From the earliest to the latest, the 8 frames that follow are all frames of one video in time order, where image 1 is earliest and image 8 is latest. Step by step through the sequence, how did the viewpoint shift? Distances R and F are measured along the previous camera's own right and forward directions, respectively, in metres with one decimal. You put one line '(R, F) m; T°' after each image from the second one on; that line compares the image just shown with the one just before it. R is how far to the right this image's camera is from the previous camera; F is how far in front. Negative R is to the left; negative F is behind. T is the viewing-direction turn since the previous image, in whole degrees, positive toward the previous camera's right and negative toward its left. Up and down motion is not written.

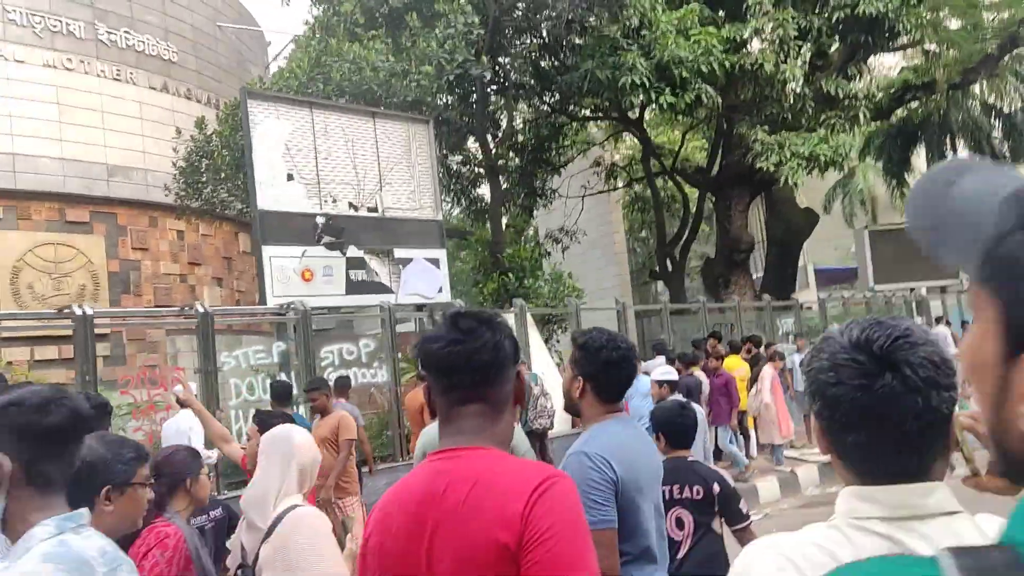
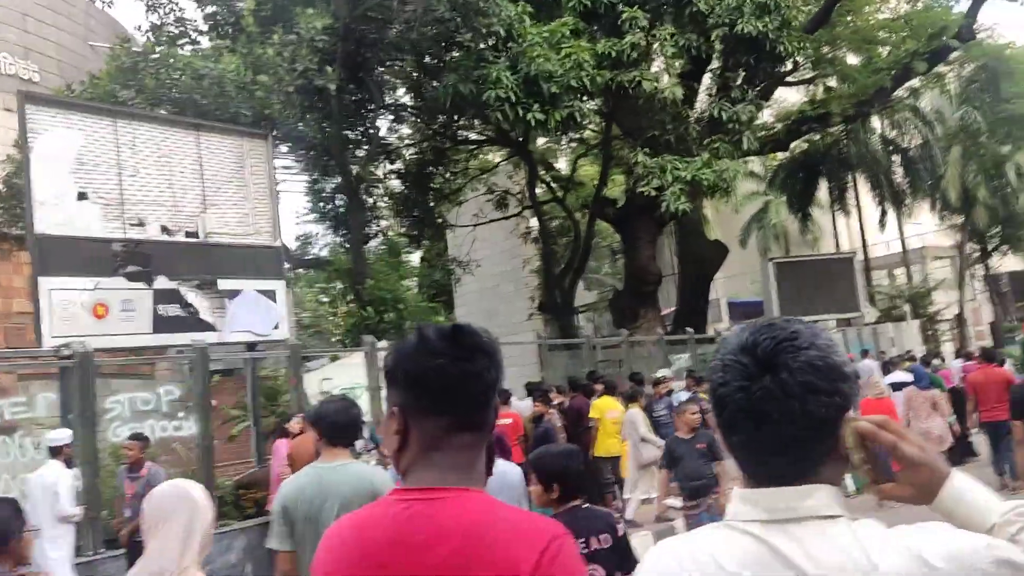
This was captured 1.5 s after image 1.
(+1.0, +1.2) m; +5°
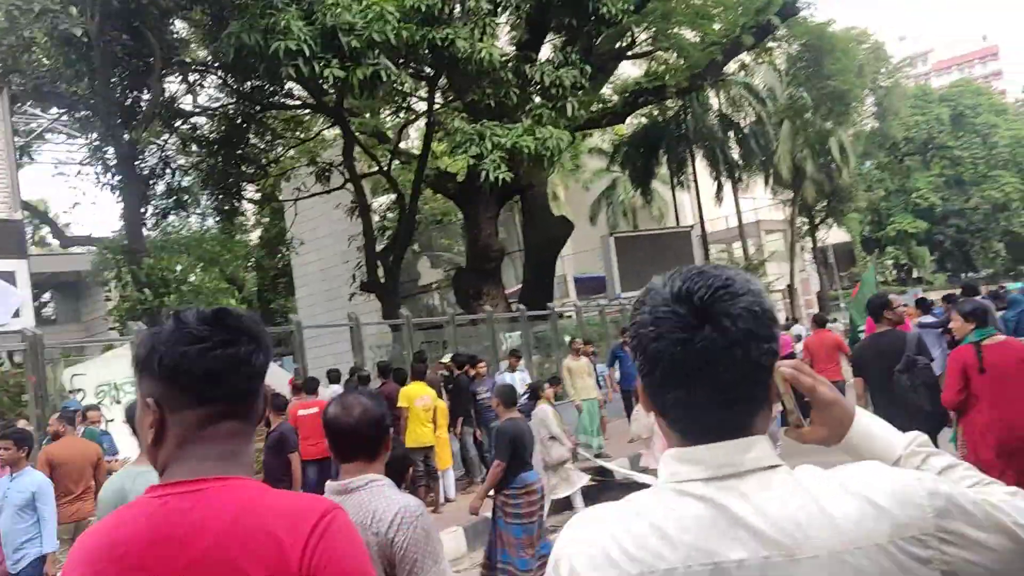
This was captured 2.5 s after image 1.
(+0.7, +0.9) m; +9°
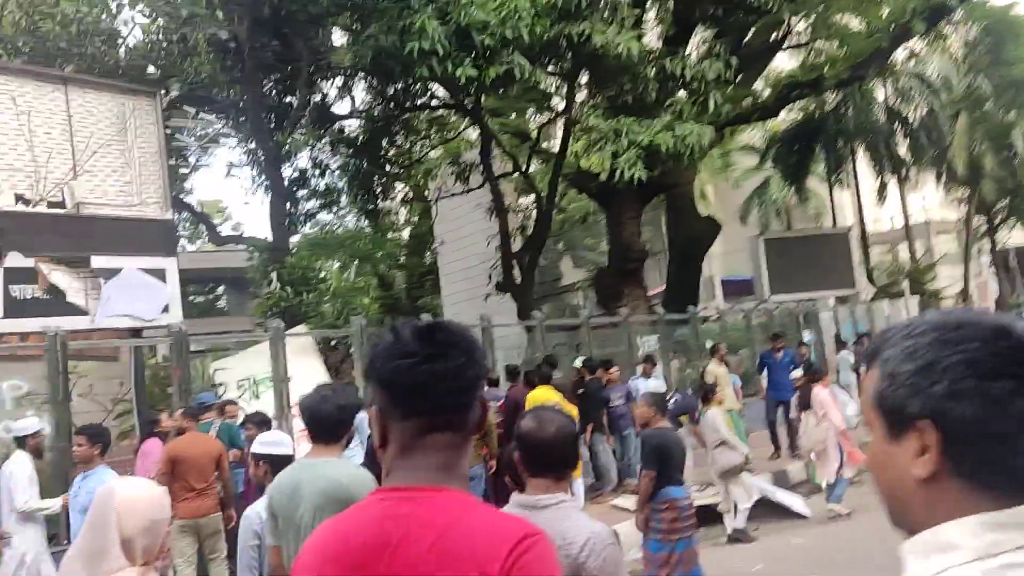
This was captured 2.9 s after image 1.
(+0.2, +0.3) m; -10°
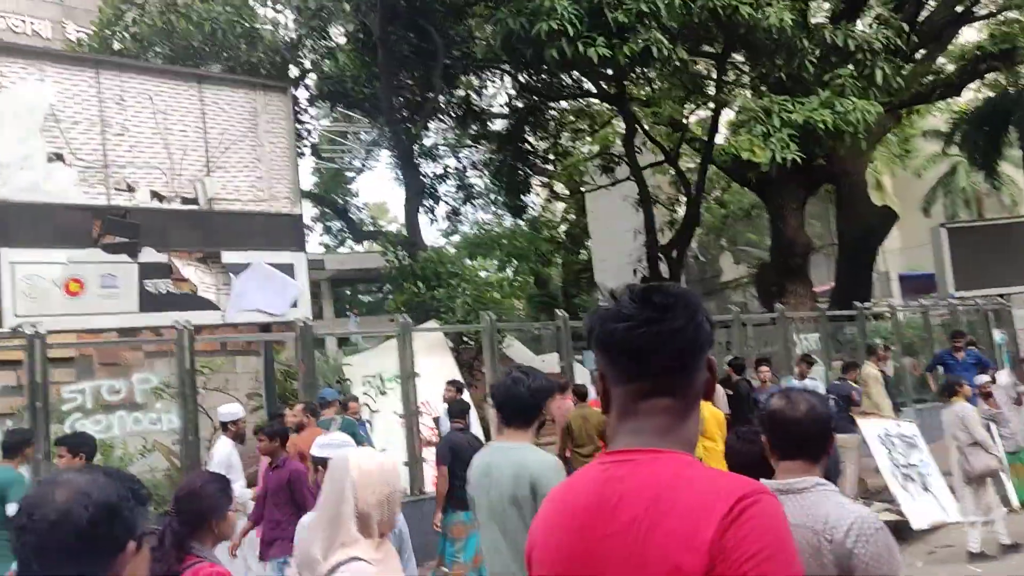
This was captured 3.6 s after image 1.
(+0.3, +0.6) m; -11°
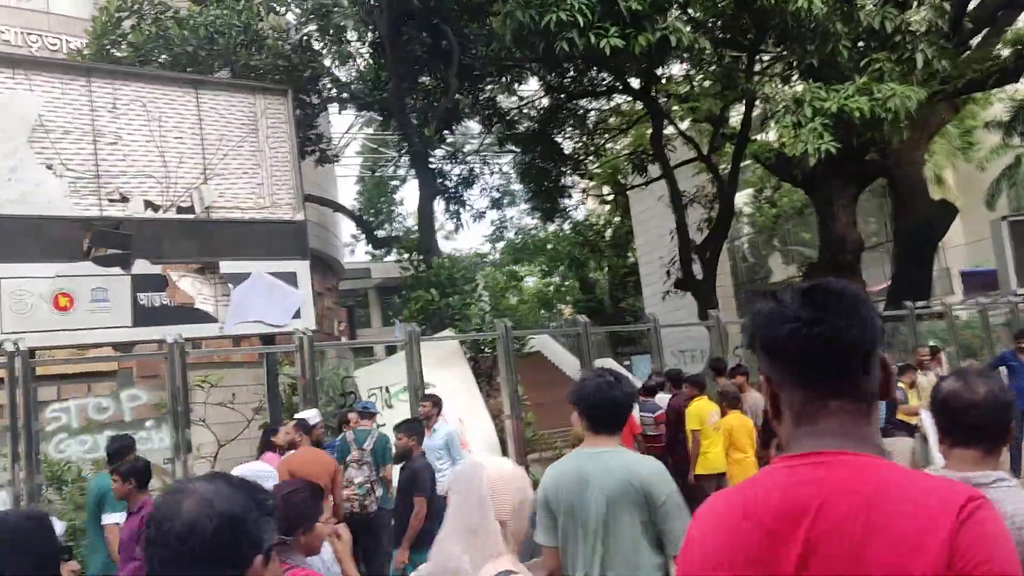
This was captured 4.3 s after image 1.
(+0.4, +0.5) m; -3°
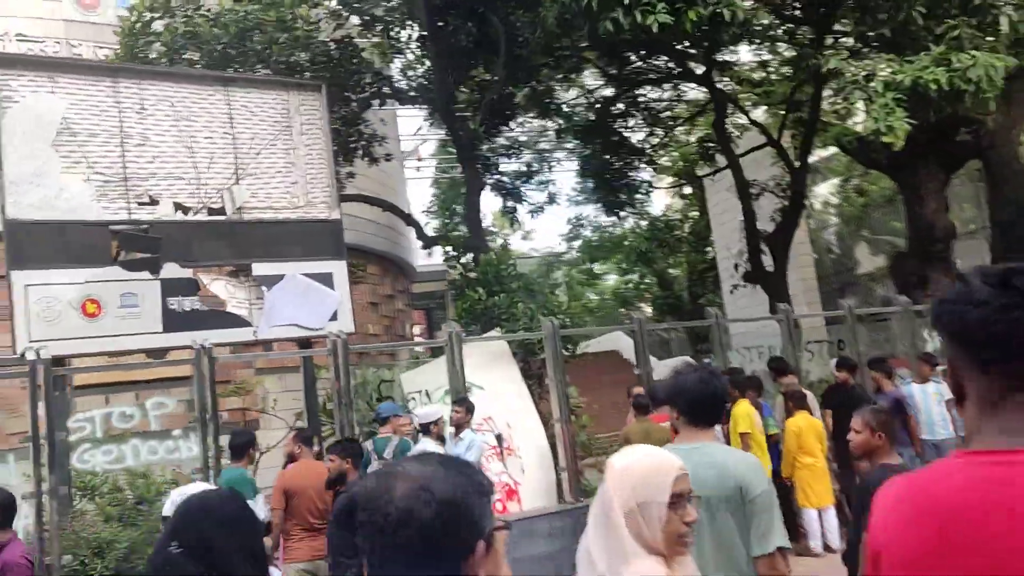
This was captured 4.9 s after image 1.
(+0.4, +0.5) m; -5°
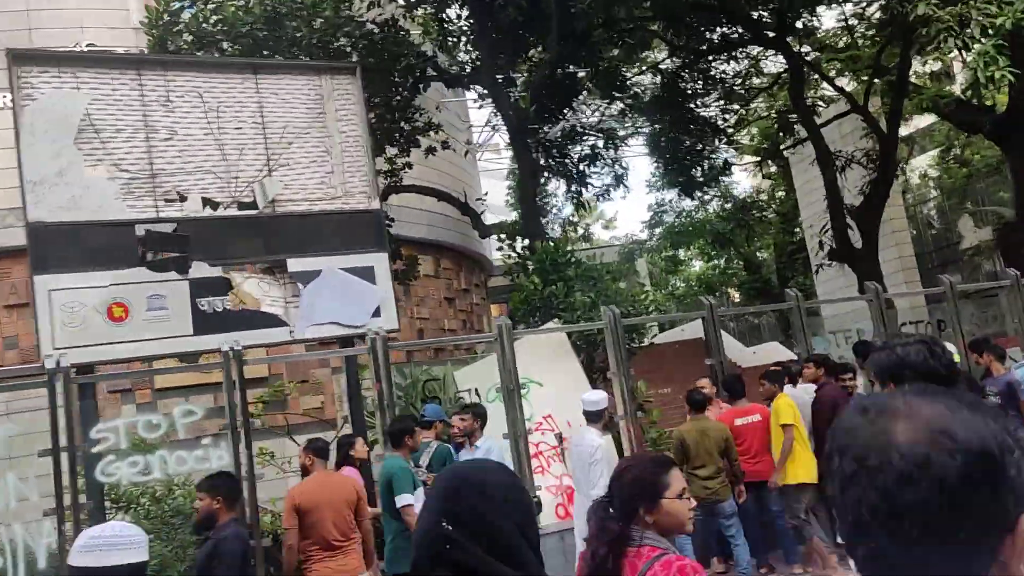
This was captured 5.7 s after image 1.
(+0.3, +0.7) m; -6°
